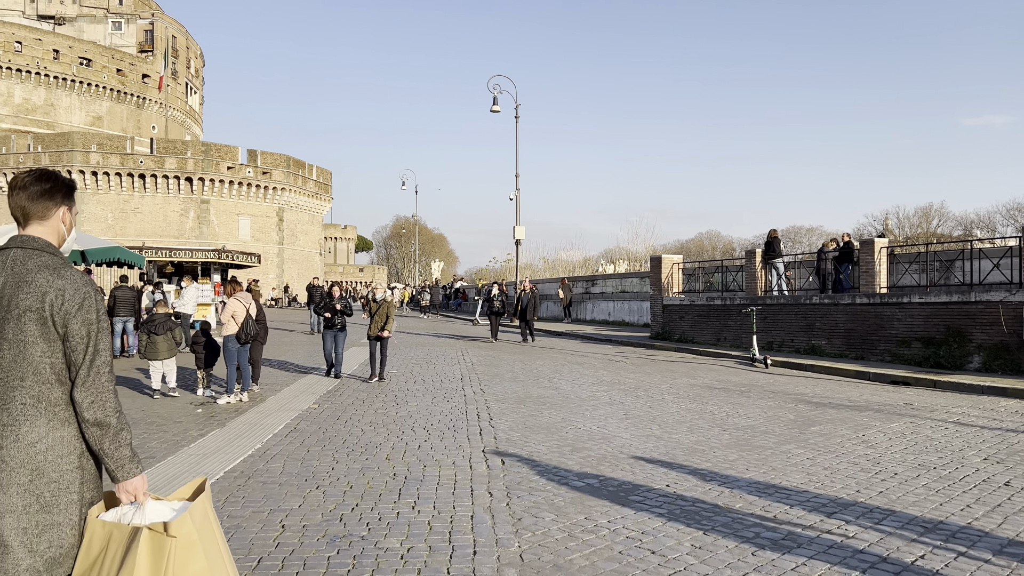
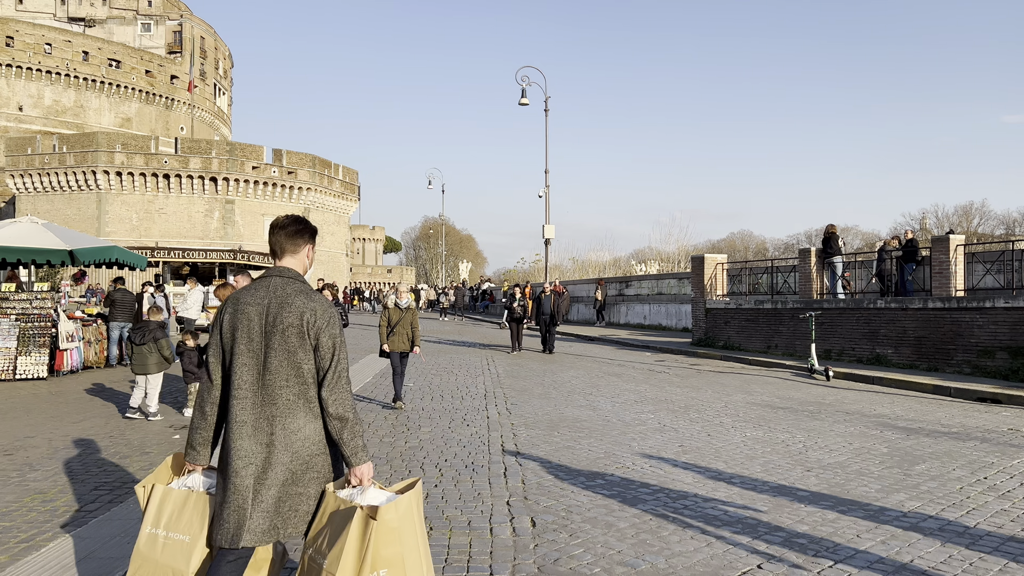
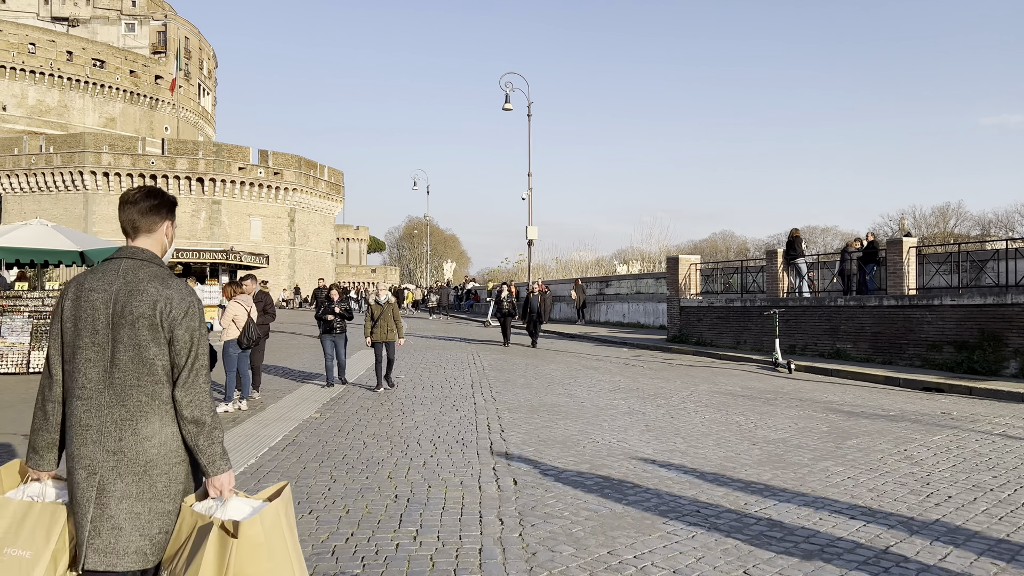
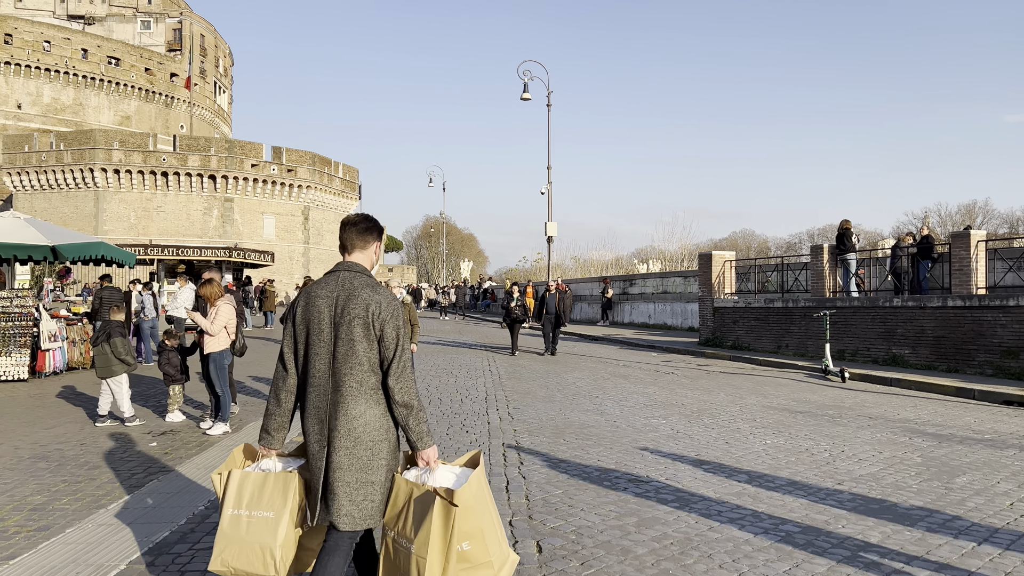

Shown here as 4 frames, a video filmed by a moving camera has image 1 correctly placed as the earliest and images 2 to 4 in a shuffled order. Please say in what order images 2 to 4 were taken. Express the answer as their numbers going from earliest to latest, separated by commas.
3, 2, 4
